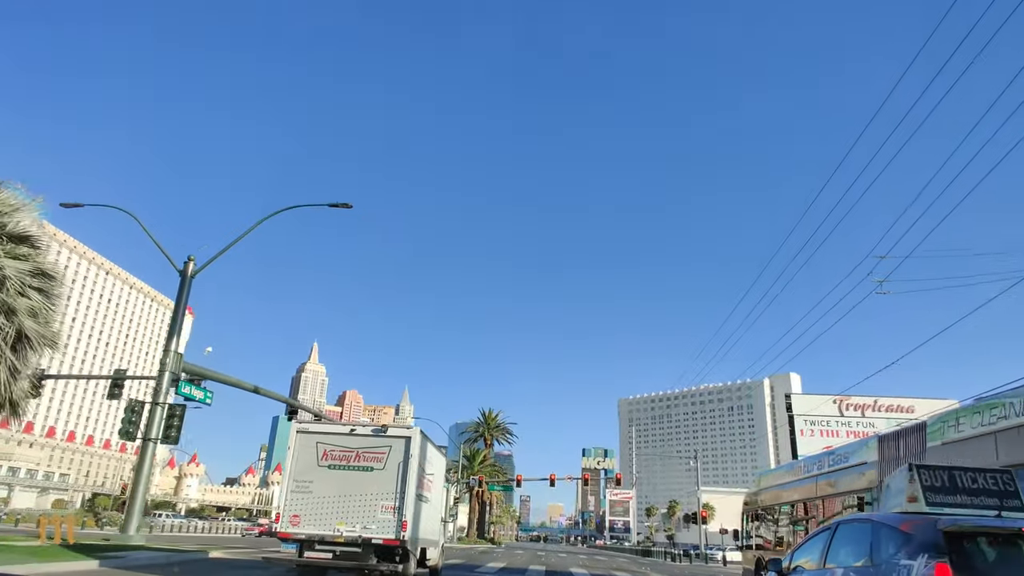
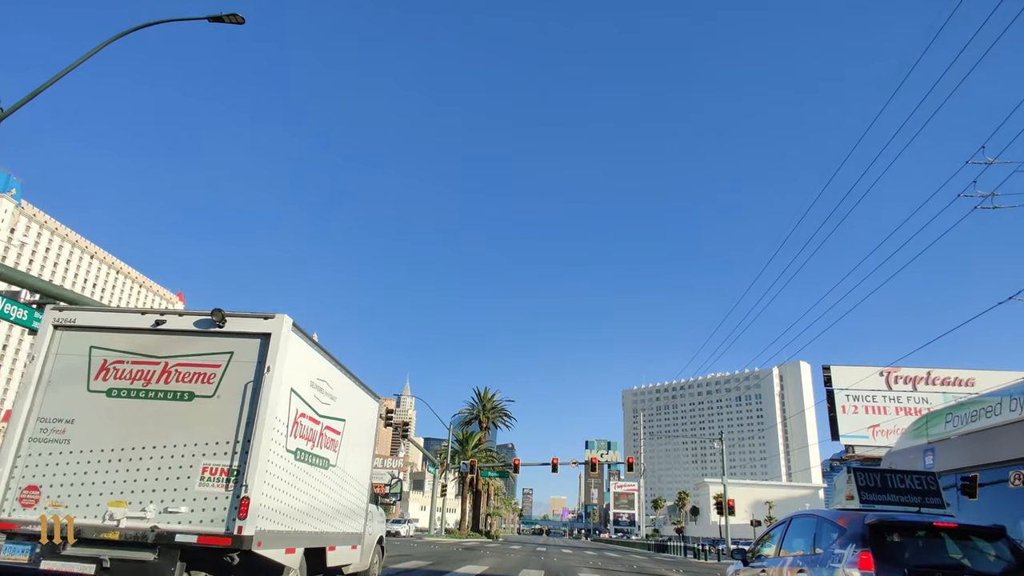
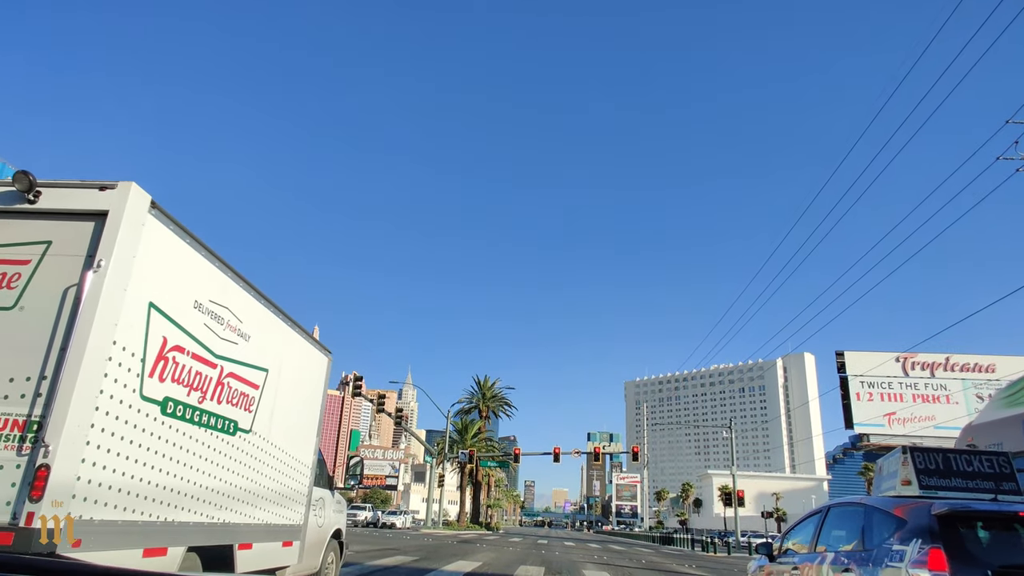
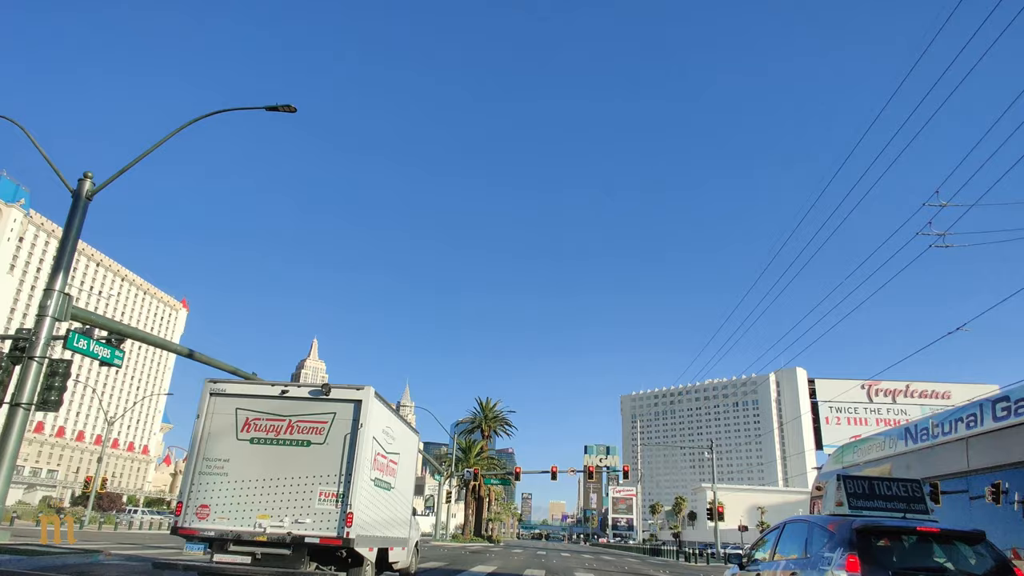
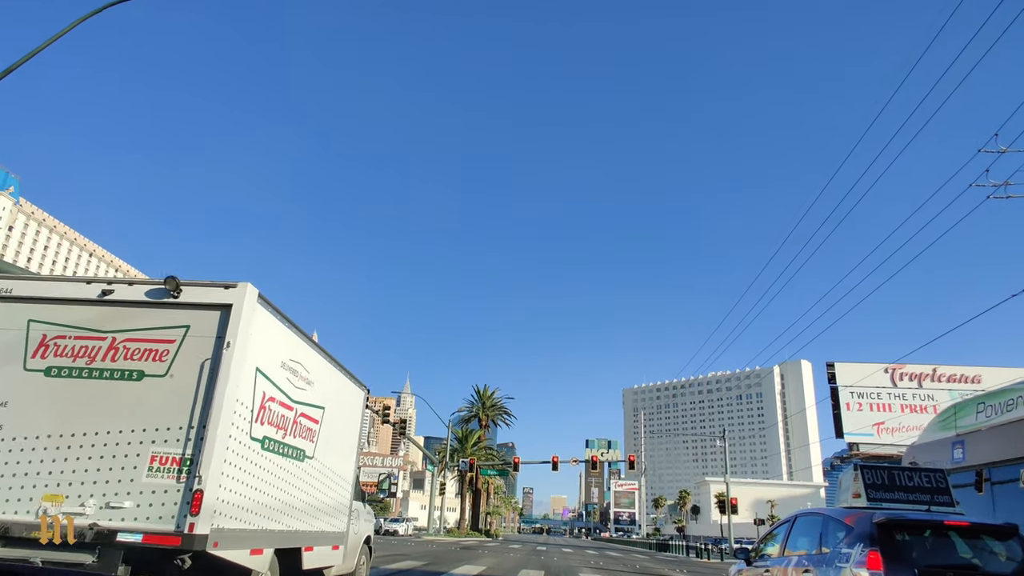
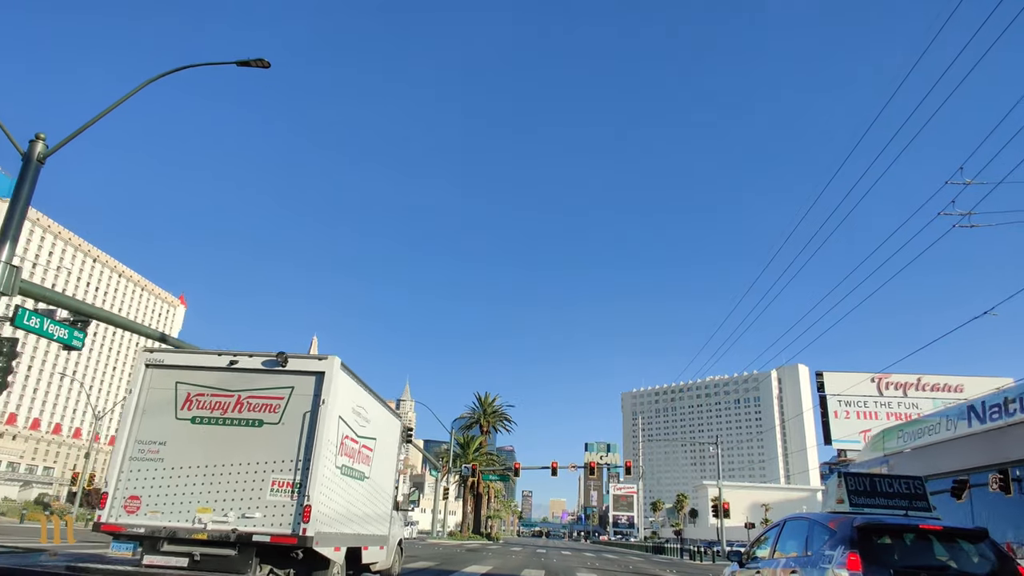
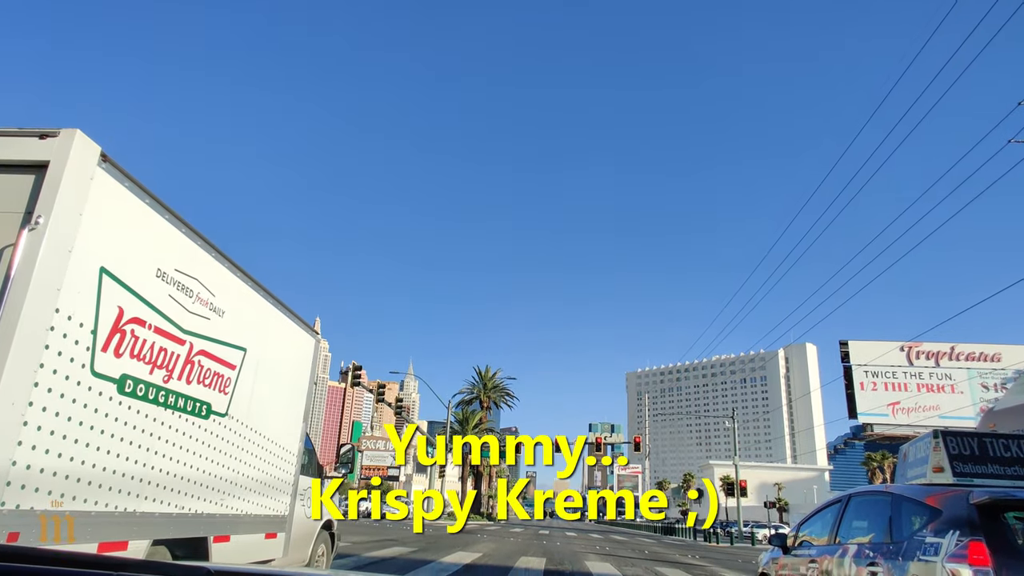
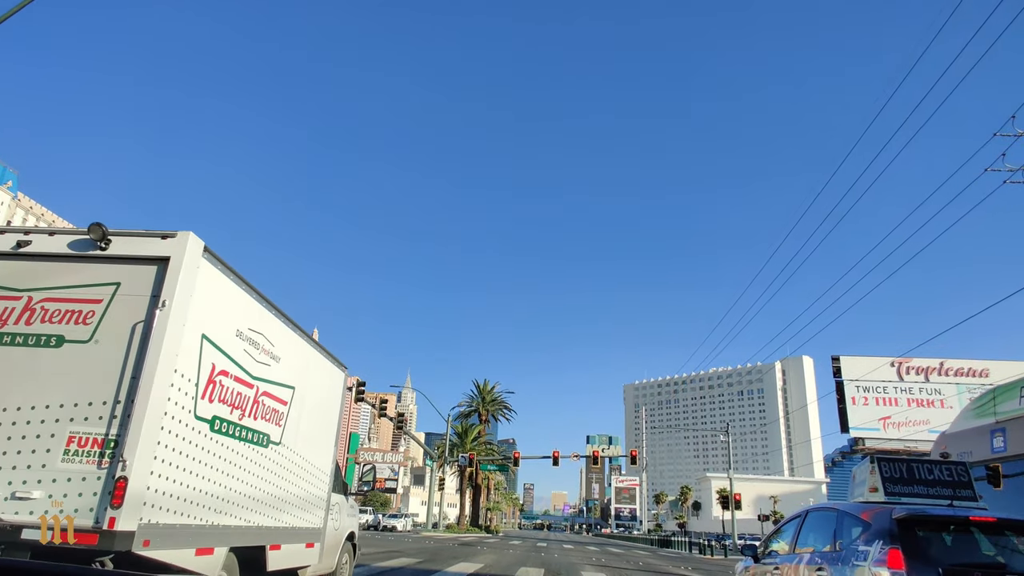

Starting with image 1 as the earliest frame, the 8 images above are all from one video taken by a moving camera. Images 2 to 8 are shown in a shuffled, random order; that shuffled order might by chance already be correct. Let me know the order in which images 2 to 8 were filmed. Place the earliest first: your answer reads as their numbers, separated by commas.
4, 6, 2, 5, 8, 3, 7
